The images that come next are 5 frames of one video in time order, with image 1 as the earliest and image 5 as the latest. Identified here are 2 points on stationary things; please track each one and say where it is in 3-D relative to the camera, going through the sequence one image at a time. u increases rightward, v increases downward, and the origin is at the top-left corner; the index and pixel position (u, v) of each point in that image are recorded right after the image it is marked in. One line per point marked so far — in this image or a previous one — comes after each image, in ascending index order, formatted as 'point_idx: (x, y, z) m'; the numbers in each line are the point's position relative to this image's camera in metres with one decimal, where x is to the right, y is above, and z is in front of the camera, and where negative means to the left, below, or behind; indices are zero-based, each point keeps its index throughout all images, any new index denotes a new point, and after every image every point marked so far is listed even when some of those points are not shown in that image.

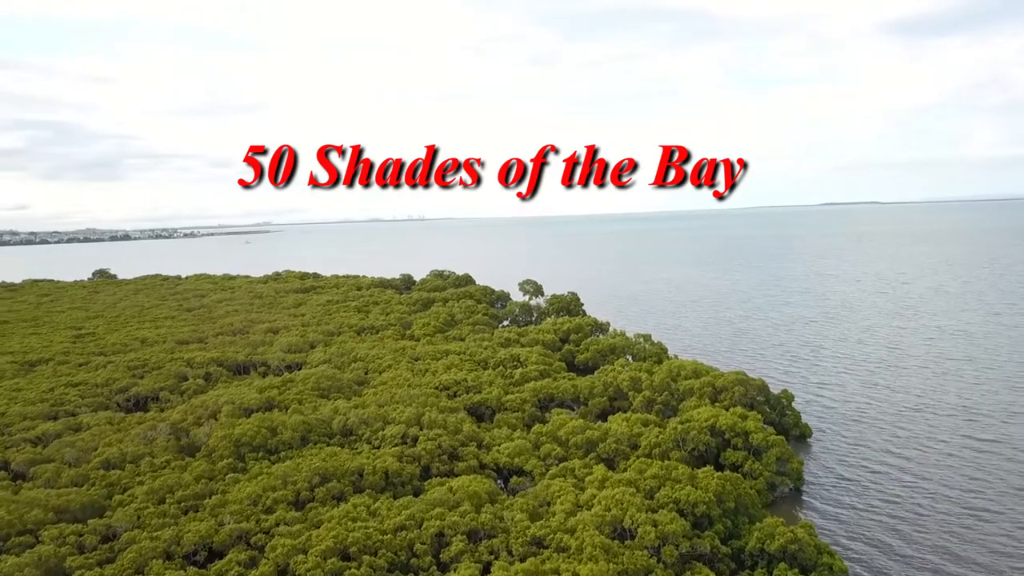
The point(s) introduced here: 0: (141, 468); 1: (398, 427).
0: (-7.4, -3.6, +16.0) m
1: (-2.5, -3.0, +17.6) m
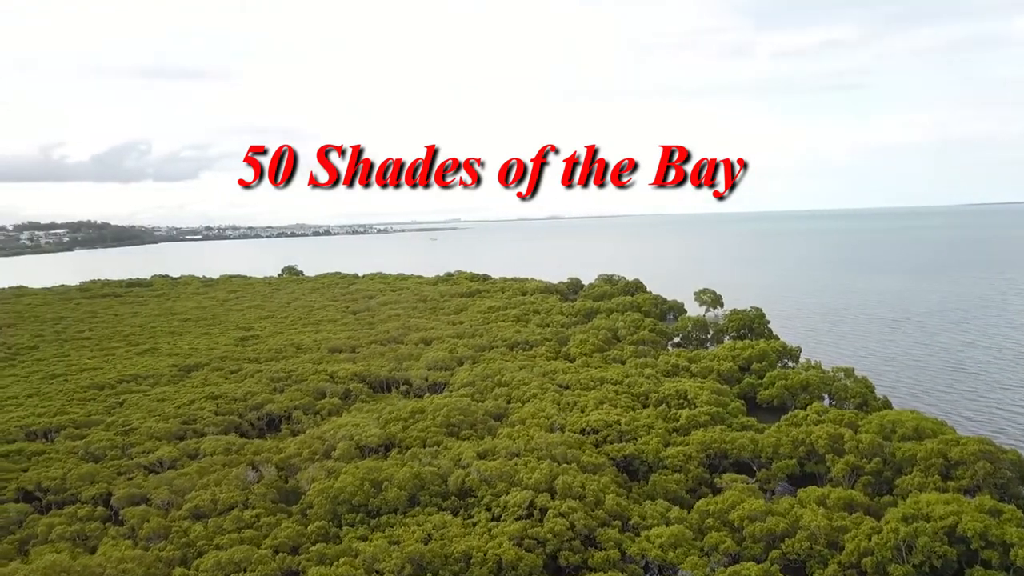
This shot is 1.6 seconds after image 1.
0: (-4.9, -4.0, +13.8) m
1: (+0.2, -3.6, +14.3) m
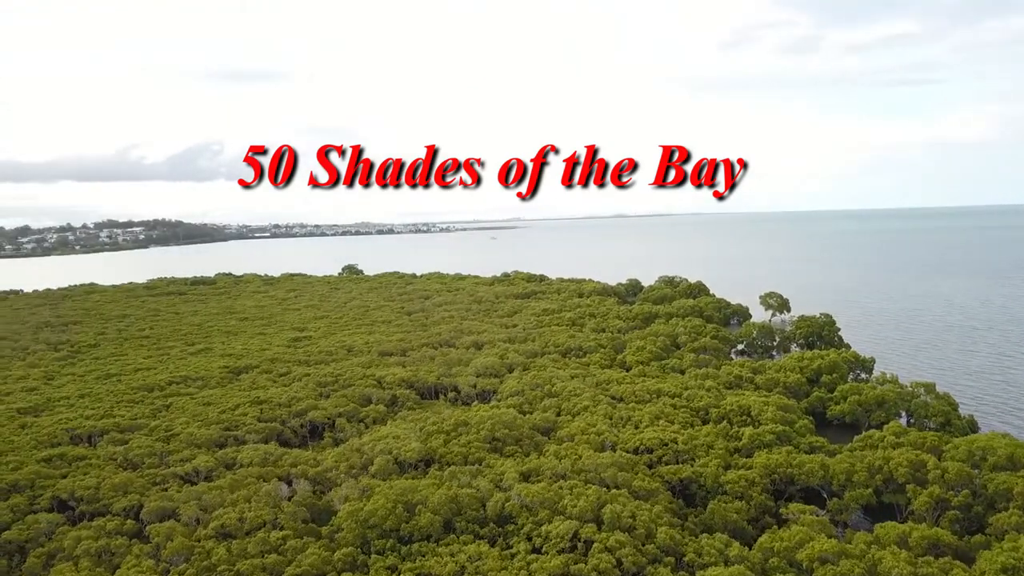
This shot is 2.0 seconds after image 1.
0: (-4.2, -4.2, +13.0) m
1: (+0.9, -3.8, +13.1) m
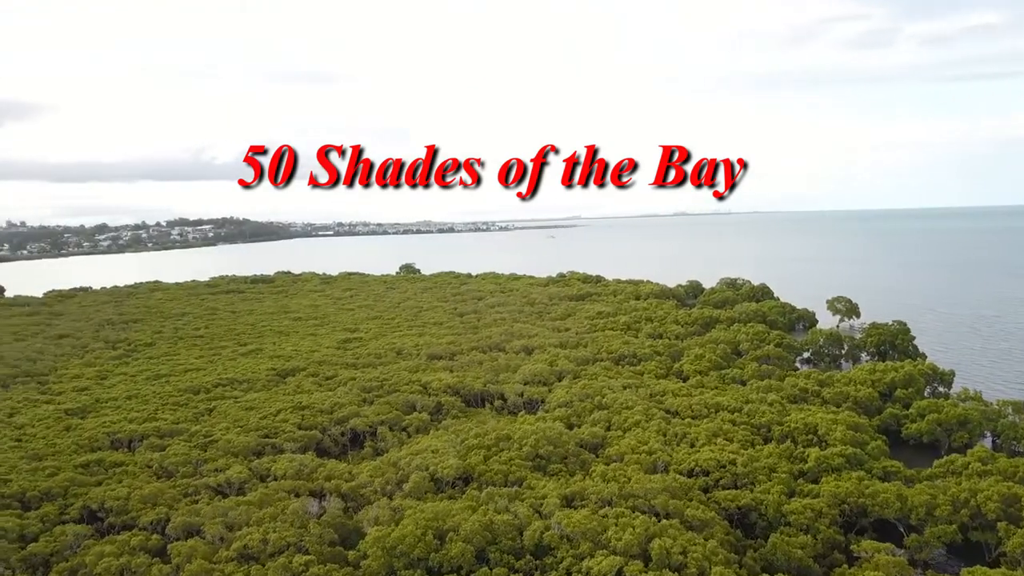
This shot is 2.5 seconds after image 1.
0: (-3.6, -4.3, +12.2) m
1: (+1.5, -3.9, +11.9) m
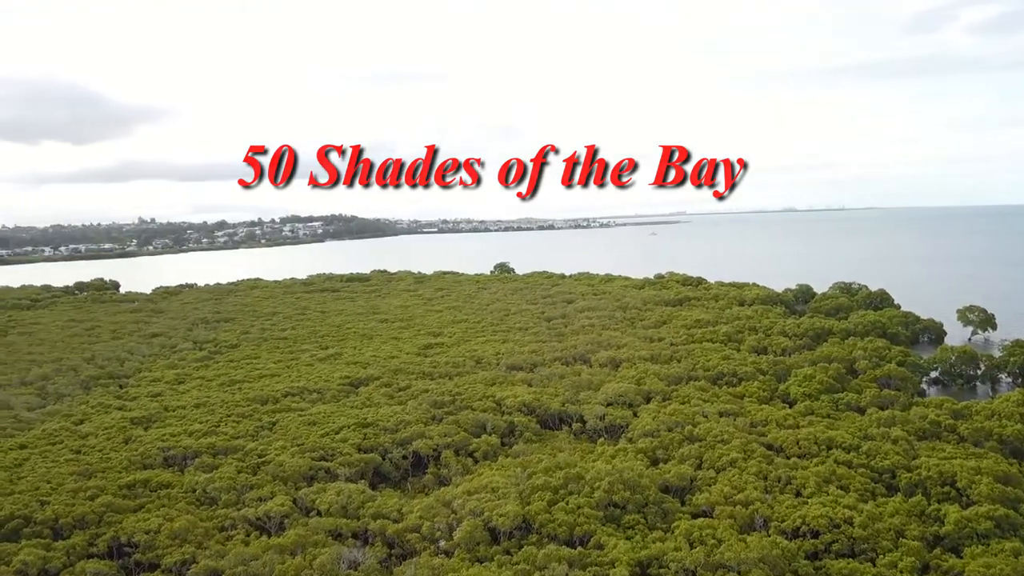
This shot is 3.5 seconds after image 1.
0: (-3.0, -4.6, +10.3) m
1: (+2.1, -4.3, +9.4) m
